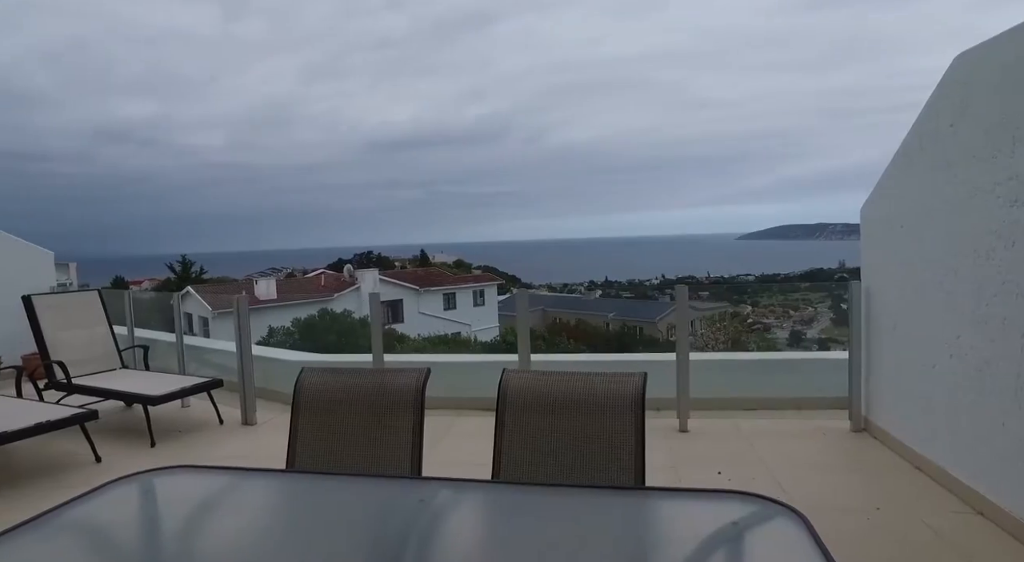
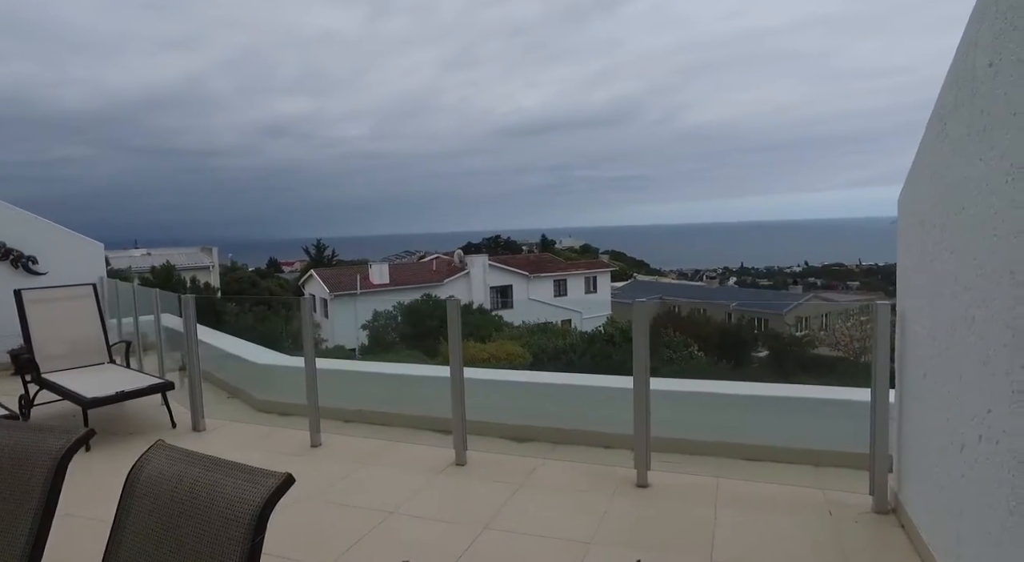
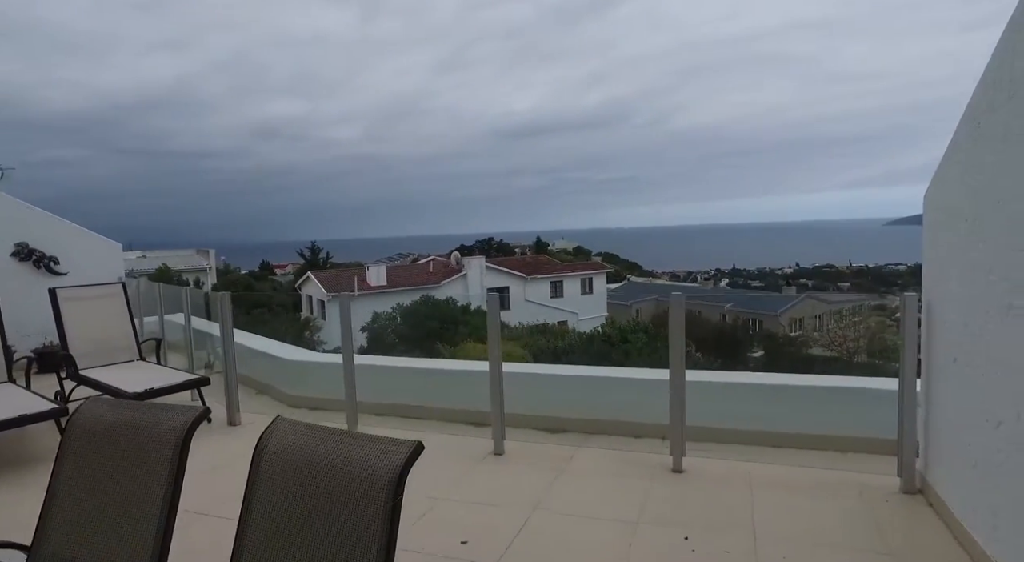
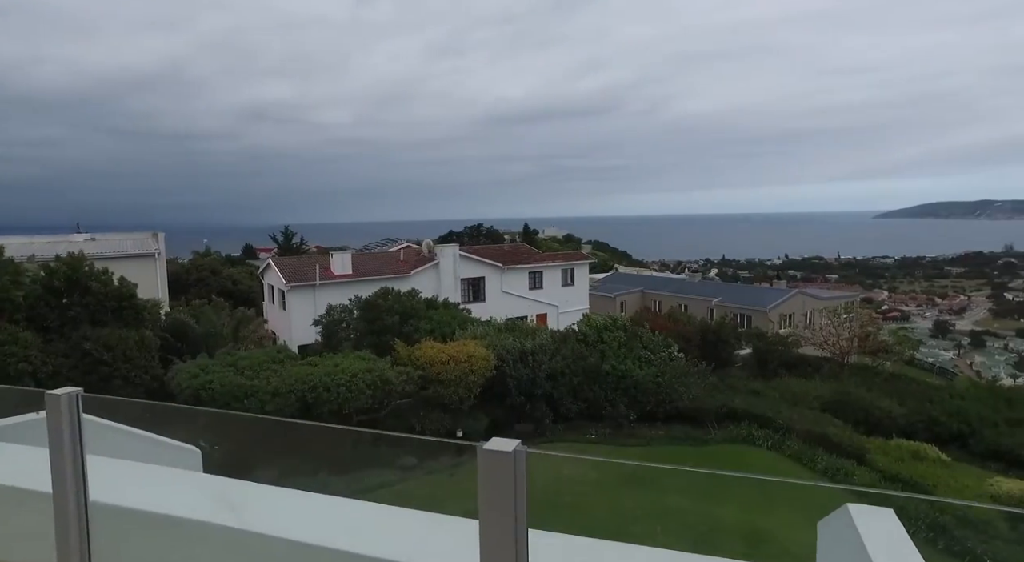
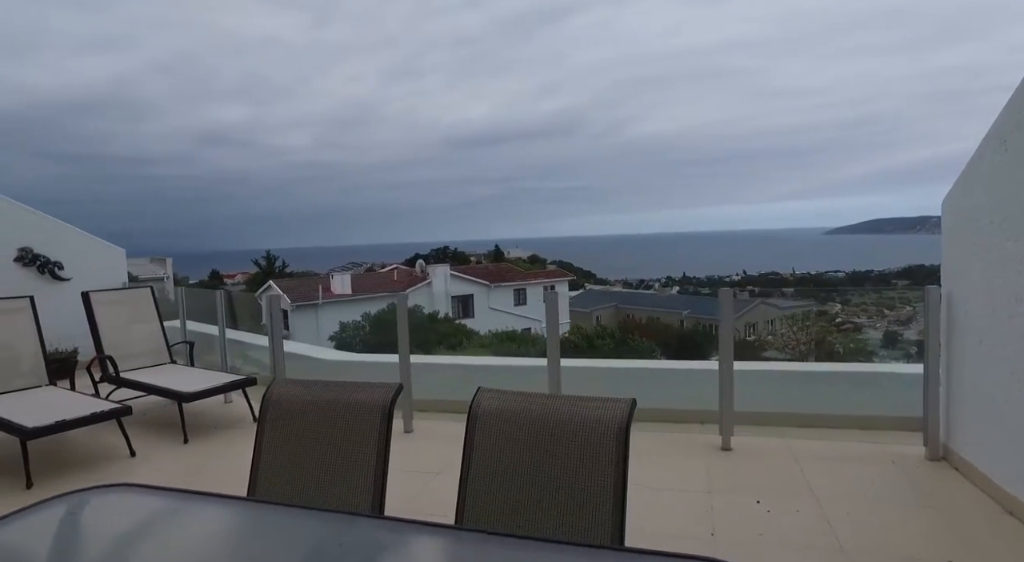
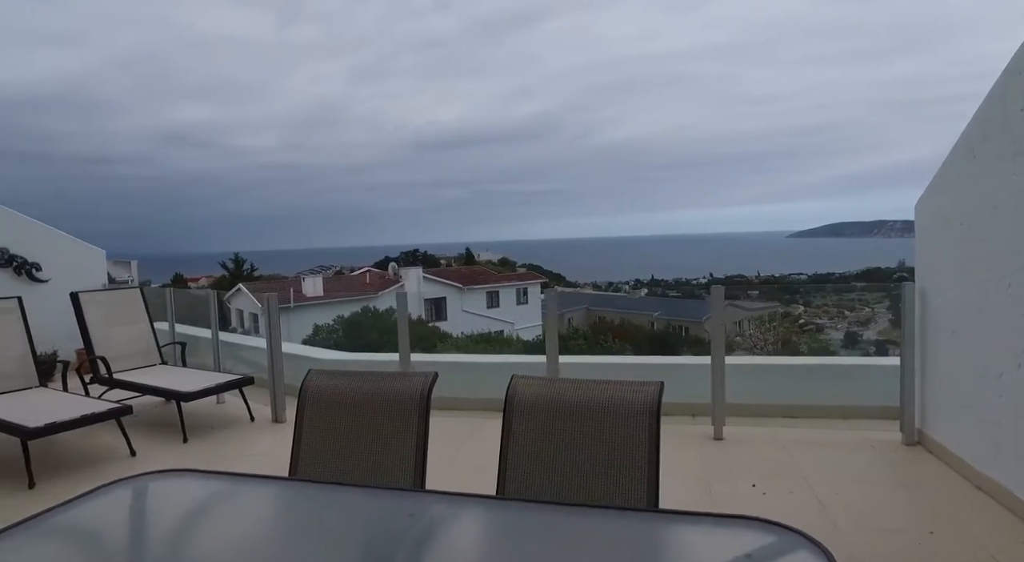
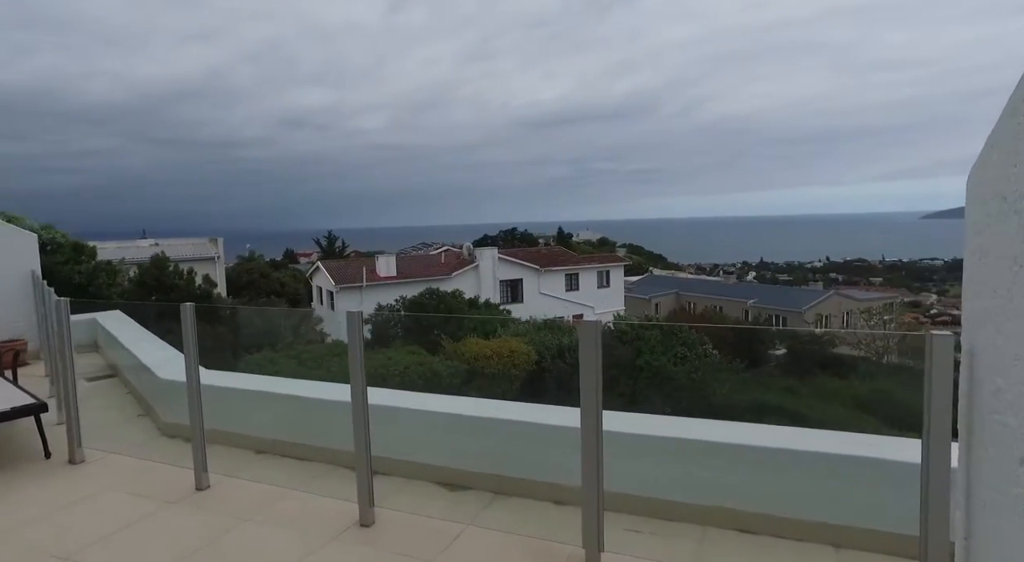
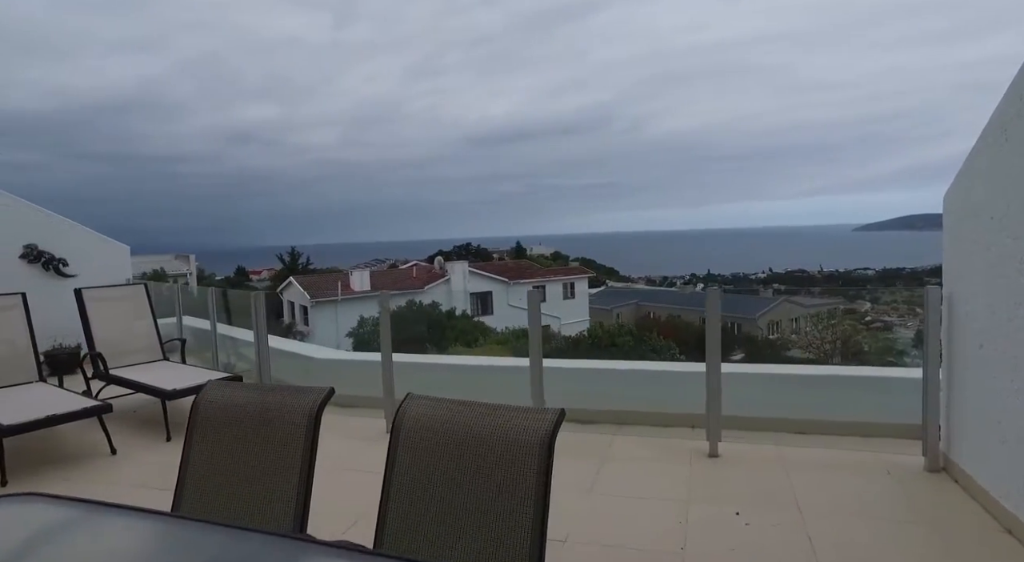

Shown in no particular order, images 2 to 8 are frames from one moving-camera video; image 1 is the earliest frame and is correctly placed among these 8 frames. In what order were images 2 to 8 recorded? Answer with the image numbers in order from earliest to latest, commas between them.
6, 5, 8, 3, 2, 7, 4
